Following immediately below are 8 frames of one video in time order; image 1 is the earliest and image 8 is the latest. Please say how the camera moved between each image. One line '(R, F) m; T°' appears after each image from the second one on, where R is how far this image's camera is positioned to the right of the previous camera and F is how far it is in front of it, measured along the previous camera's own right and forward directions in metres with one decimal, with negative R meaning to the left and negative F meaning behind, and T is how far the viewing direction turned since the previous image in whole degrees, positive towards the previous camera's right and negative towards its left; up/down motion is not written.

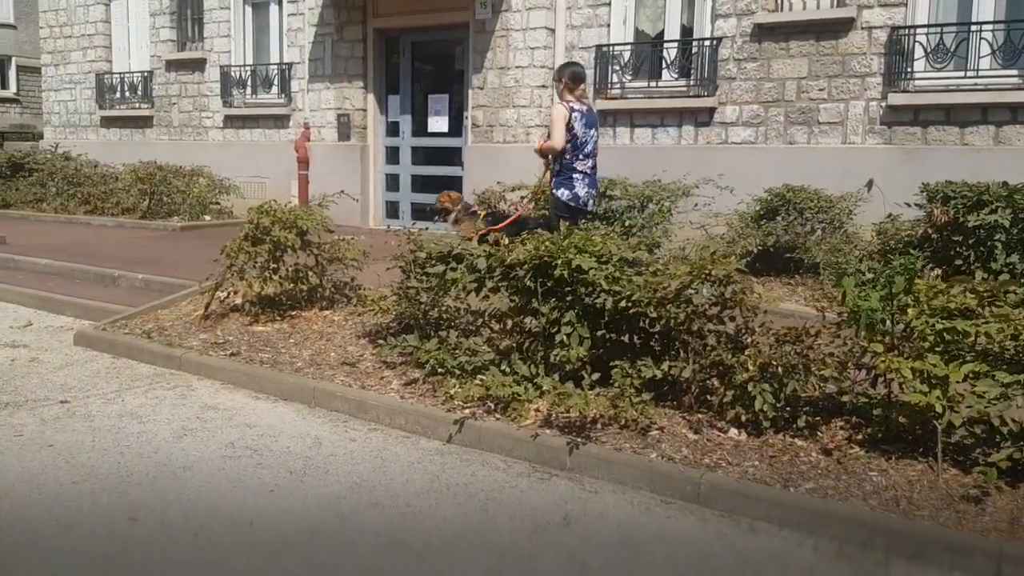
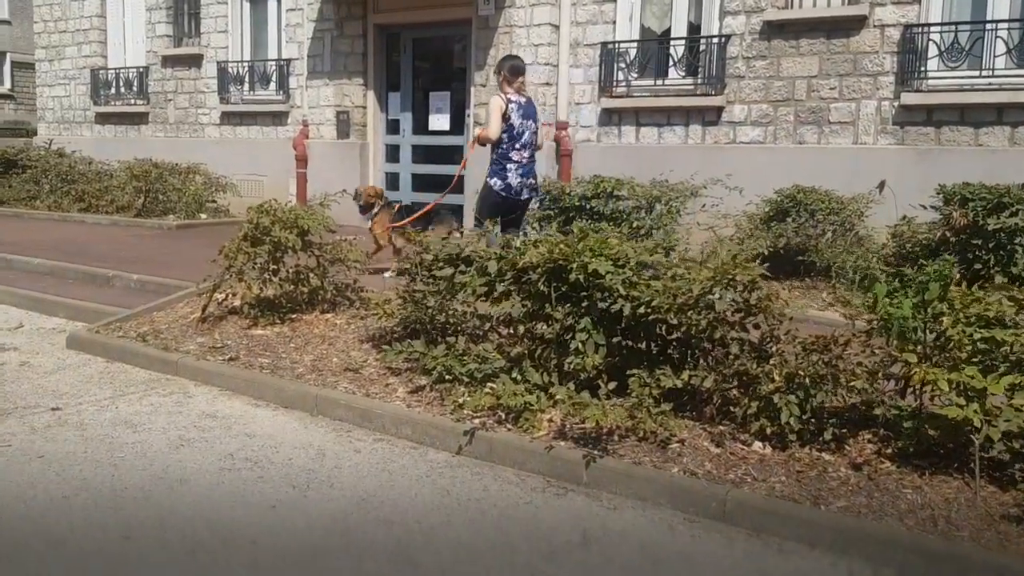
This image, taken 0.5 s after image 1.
(-0.1, +0.2) m; 0°
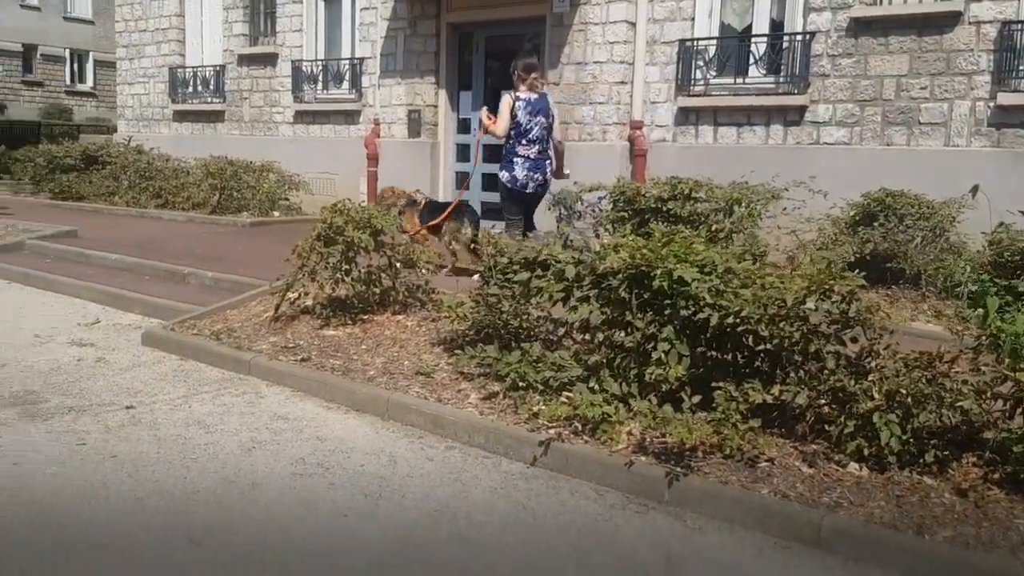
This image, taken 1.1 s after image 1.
(-0.1, +0.2) m; -4°
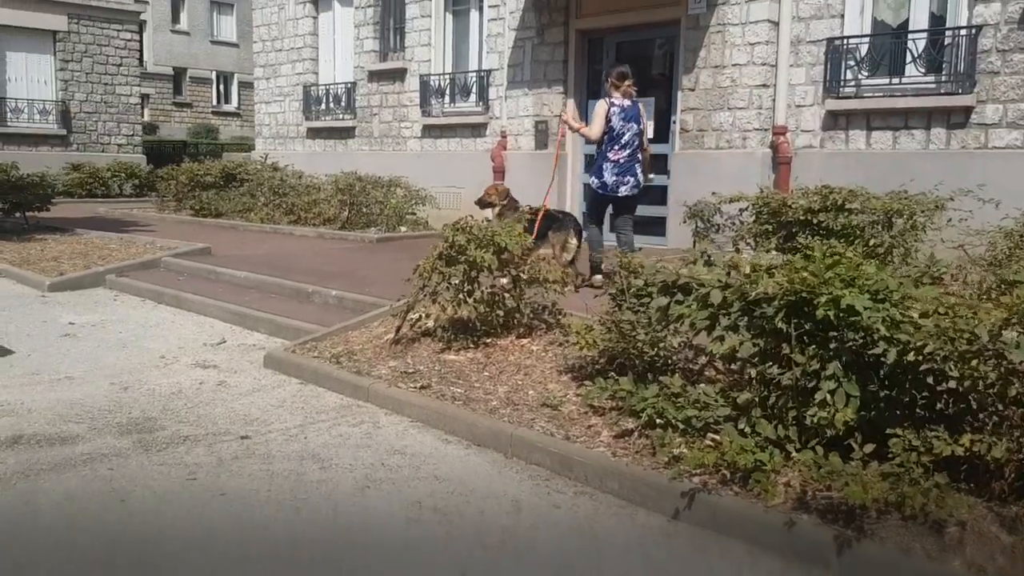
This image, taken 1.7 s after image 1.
(0.0, +0.5) m; -8°
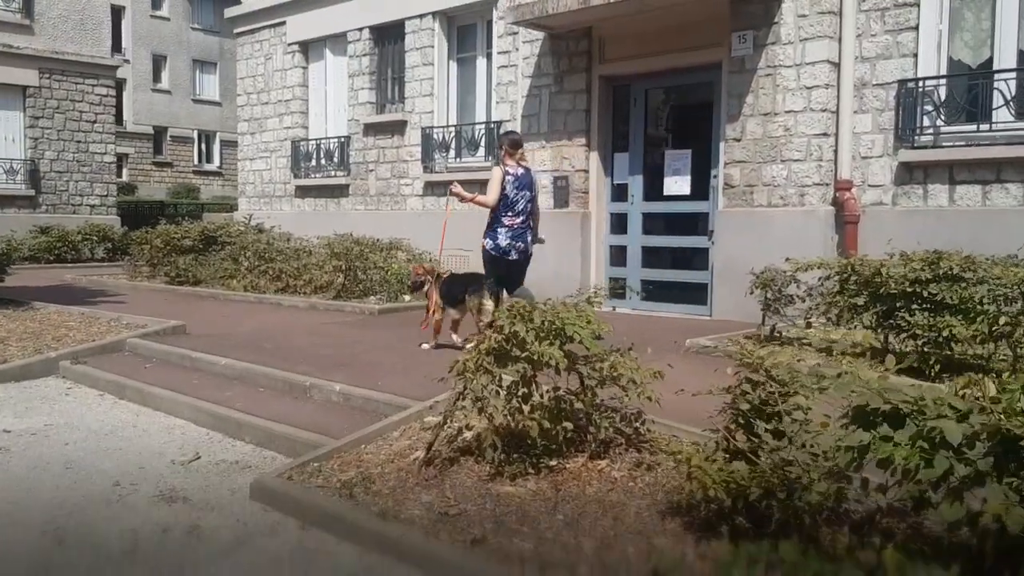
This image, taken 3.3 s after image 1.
(-0.5, +1.5) m; +1°
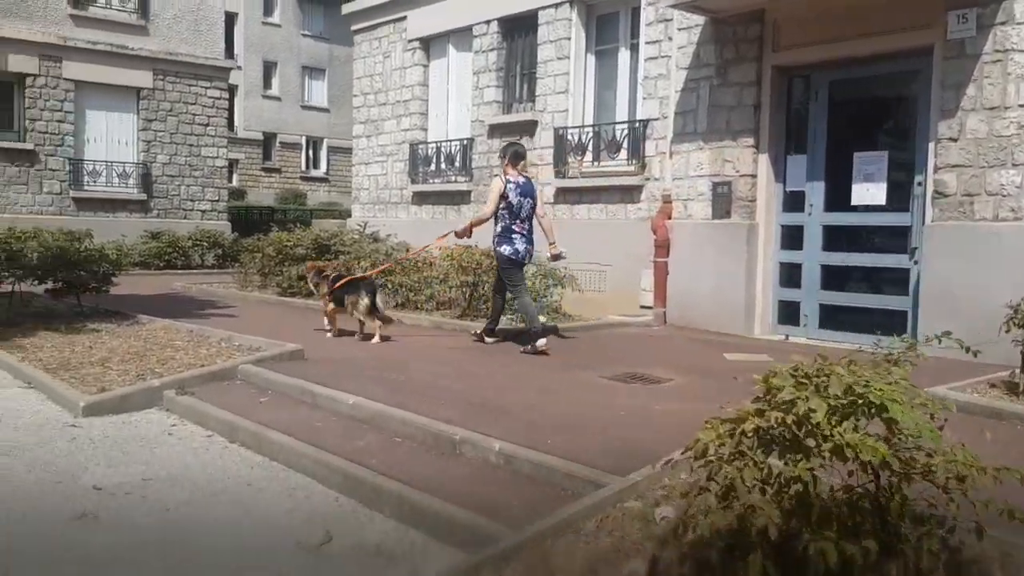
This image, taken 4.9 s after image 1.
(-0.6, +1.4) m; -6°
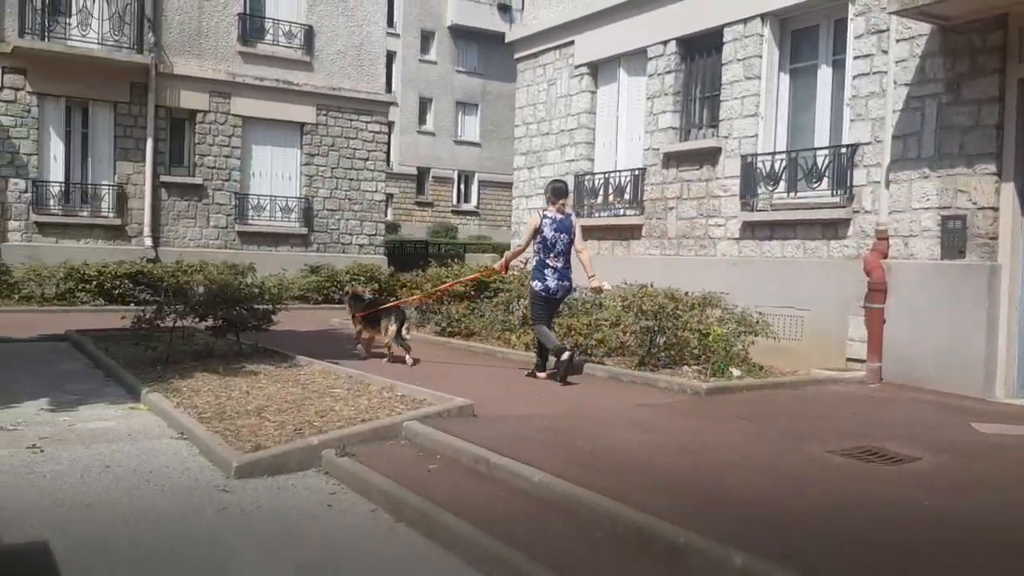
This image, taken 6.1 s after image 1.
(-0.4, +1.0) m; -9°
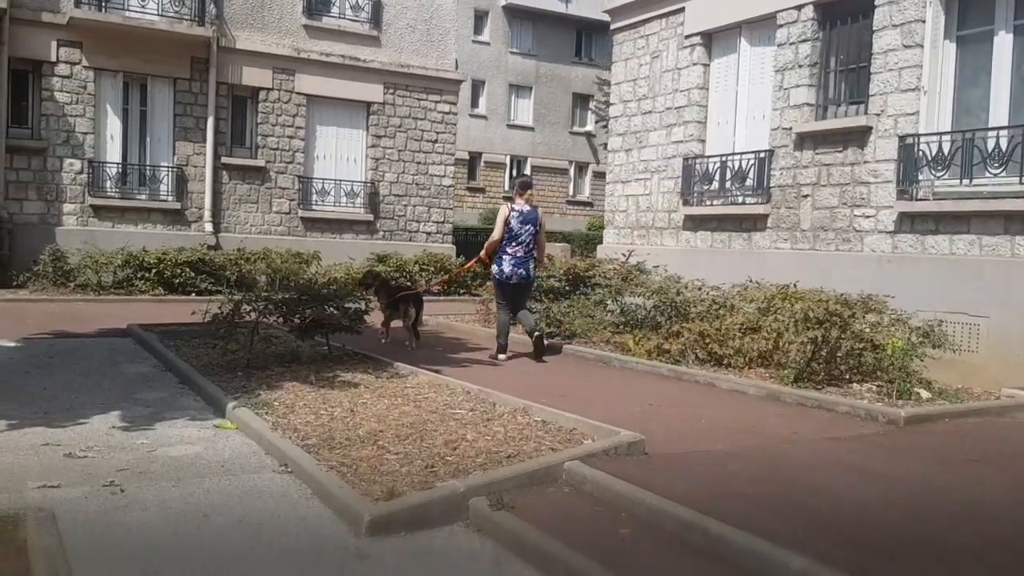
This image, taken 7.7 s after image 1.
(-0.9, +1.3) m; -2°
